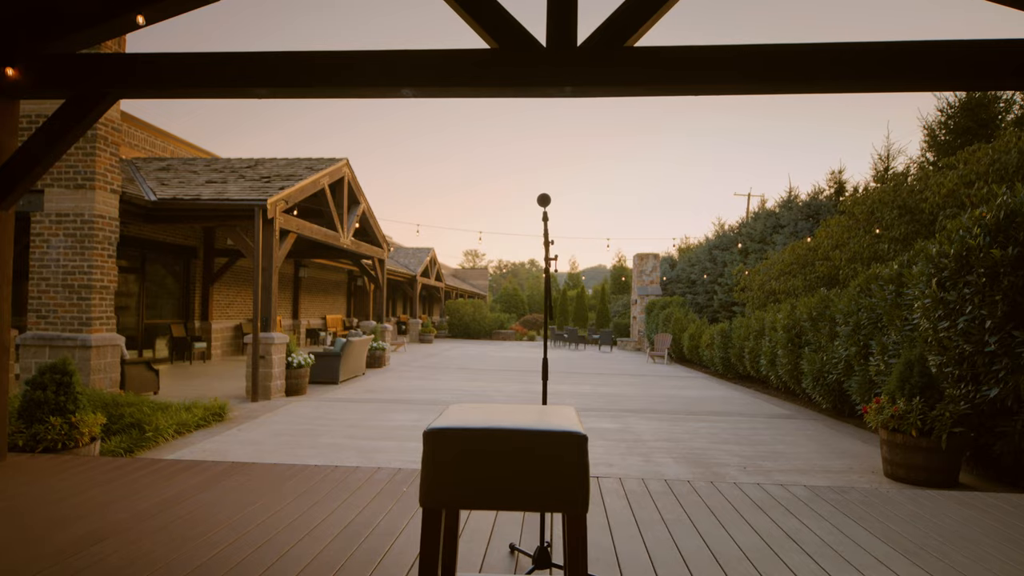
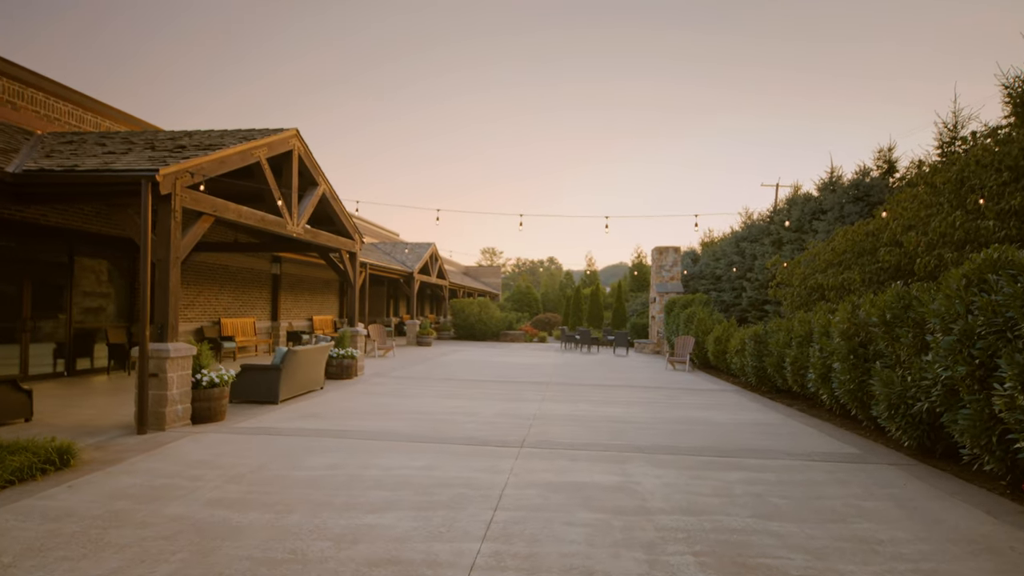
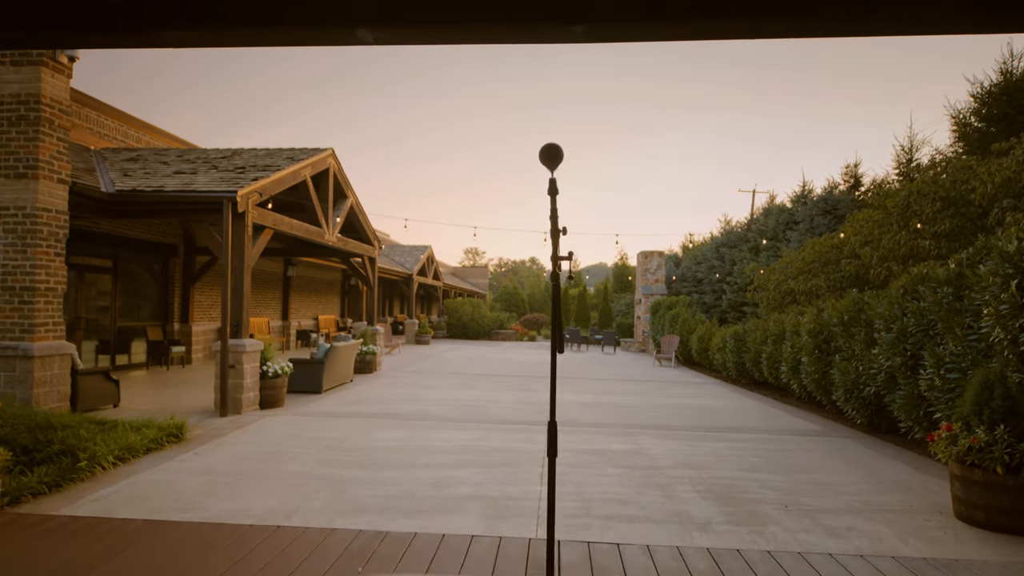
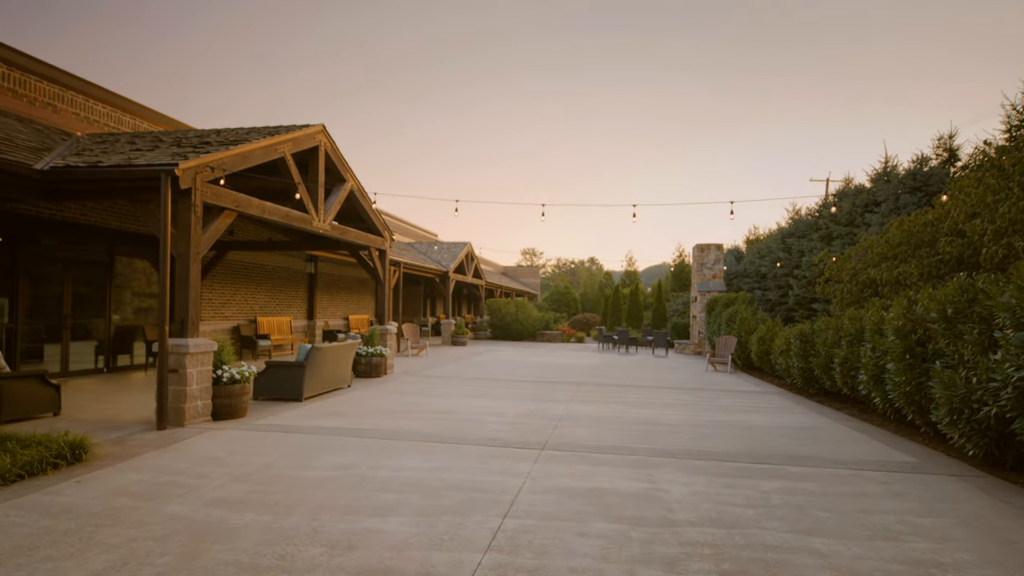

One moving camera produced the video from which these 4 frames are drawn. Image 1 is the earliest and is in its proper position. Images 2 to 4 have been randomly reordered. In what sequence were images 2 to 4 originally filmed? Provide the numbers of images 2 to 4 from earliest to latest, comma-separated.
3, 2, 4
